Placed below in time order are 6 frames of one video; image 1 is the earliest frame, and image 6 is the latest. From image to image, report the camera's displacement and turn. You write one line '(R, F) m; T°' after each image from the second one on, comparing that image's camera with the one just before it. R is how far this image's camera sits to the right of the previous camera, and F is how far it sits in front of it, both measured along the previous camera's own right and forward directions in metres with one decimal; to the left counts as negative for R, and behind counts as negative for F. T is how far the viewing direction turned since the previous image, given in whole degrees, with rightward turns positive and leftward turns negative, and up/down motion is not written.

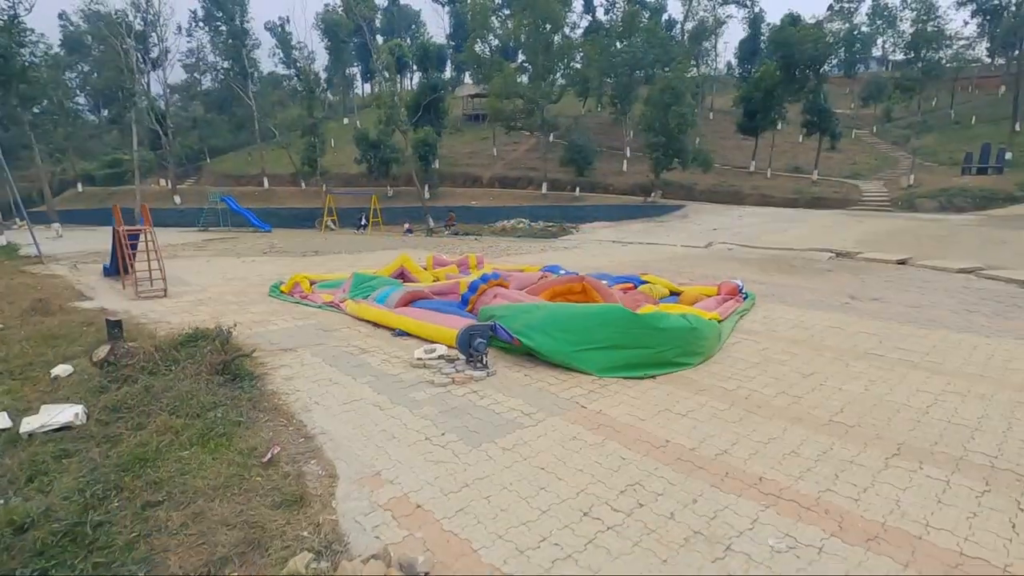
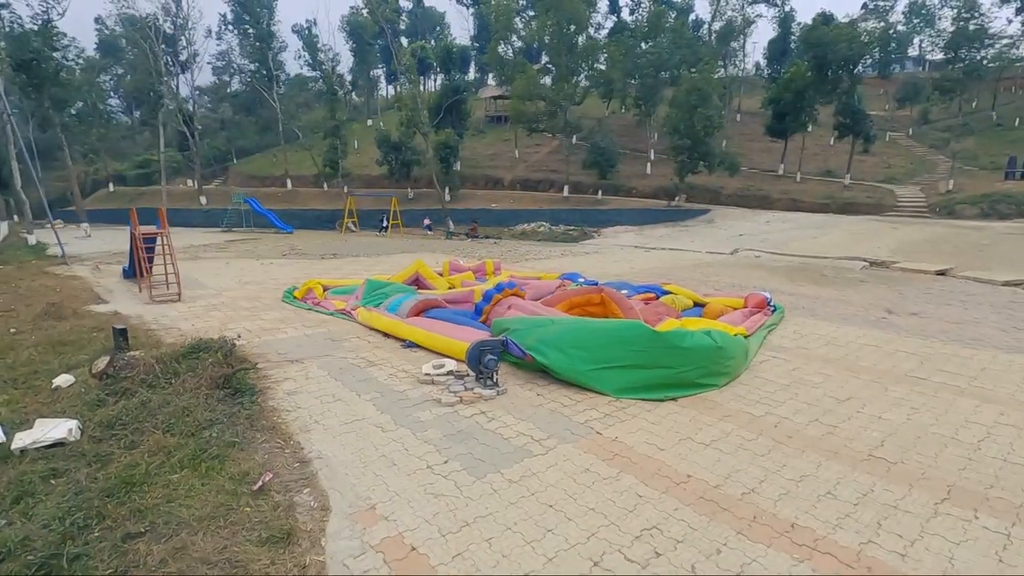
(+0.1, +0.3) m; -2°
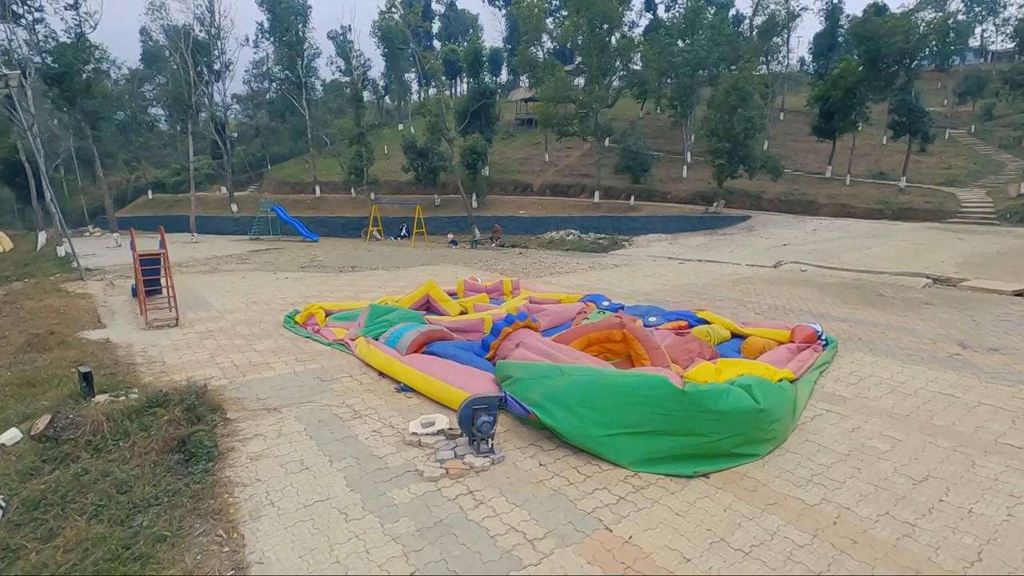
(+0.3, +0.7) m; -4°
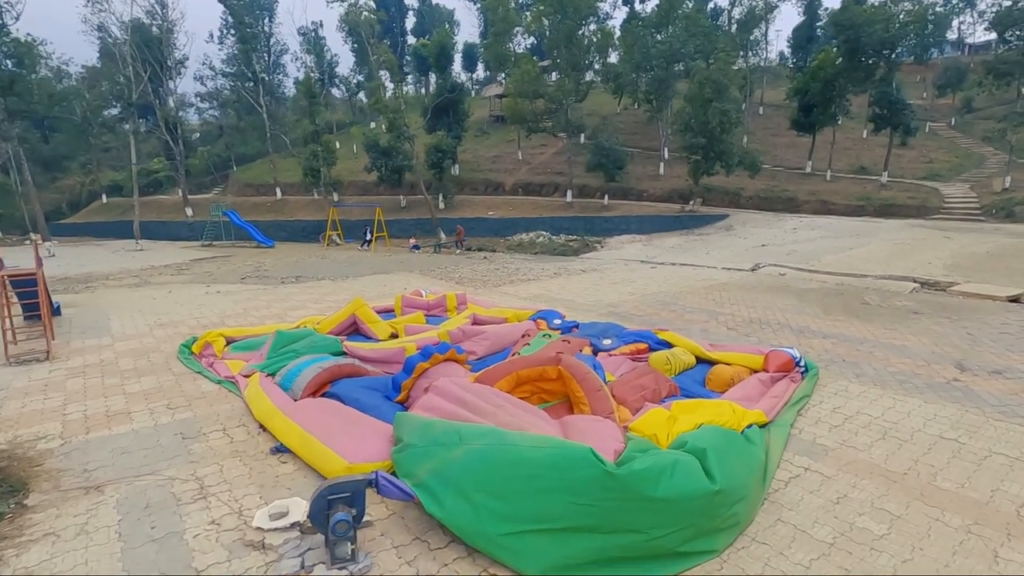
(+0.7, +1.1) m; +1°
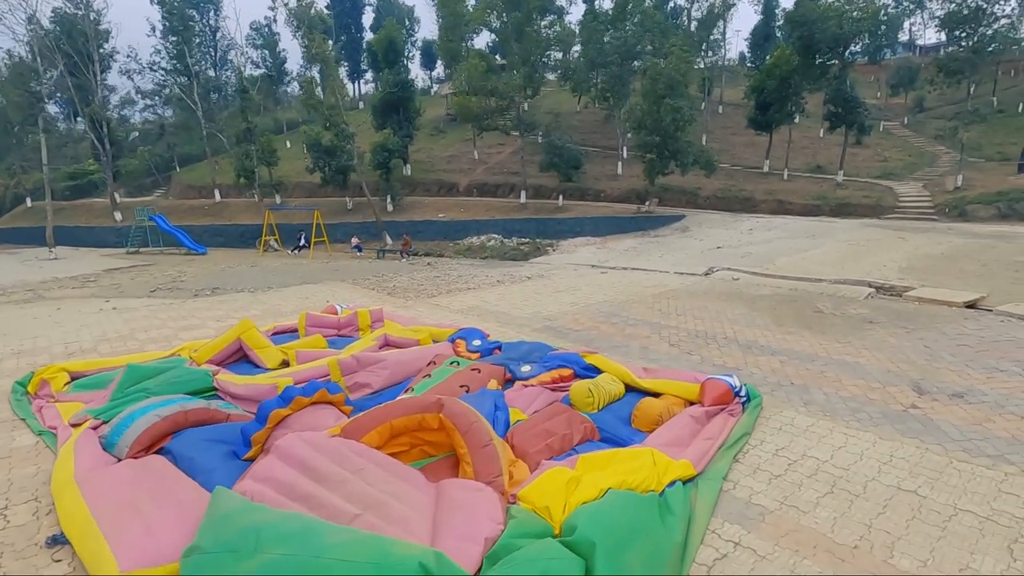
(+0.7, +0.9) m; +3°
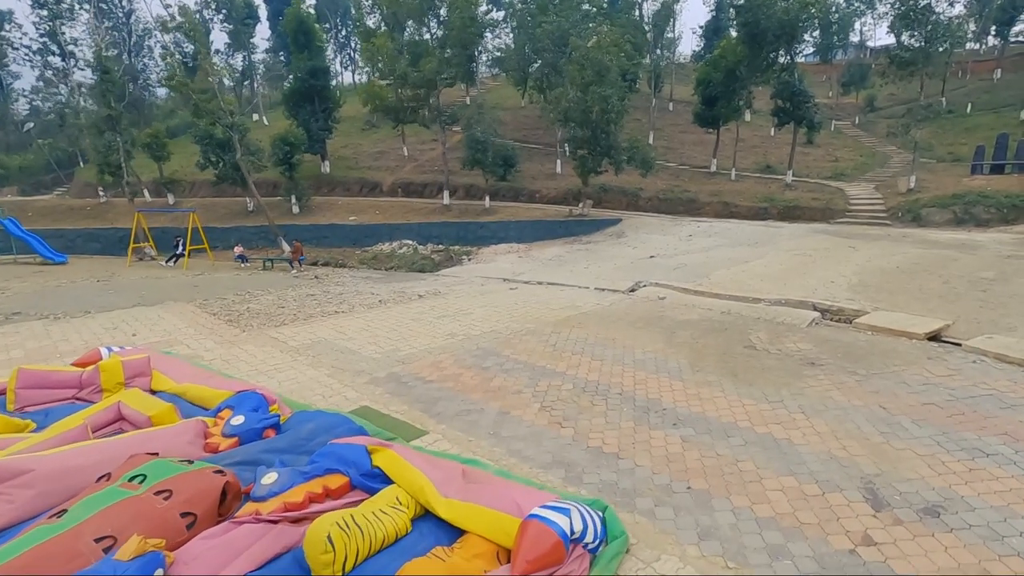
(+1.6, +2.1) m; +3°
